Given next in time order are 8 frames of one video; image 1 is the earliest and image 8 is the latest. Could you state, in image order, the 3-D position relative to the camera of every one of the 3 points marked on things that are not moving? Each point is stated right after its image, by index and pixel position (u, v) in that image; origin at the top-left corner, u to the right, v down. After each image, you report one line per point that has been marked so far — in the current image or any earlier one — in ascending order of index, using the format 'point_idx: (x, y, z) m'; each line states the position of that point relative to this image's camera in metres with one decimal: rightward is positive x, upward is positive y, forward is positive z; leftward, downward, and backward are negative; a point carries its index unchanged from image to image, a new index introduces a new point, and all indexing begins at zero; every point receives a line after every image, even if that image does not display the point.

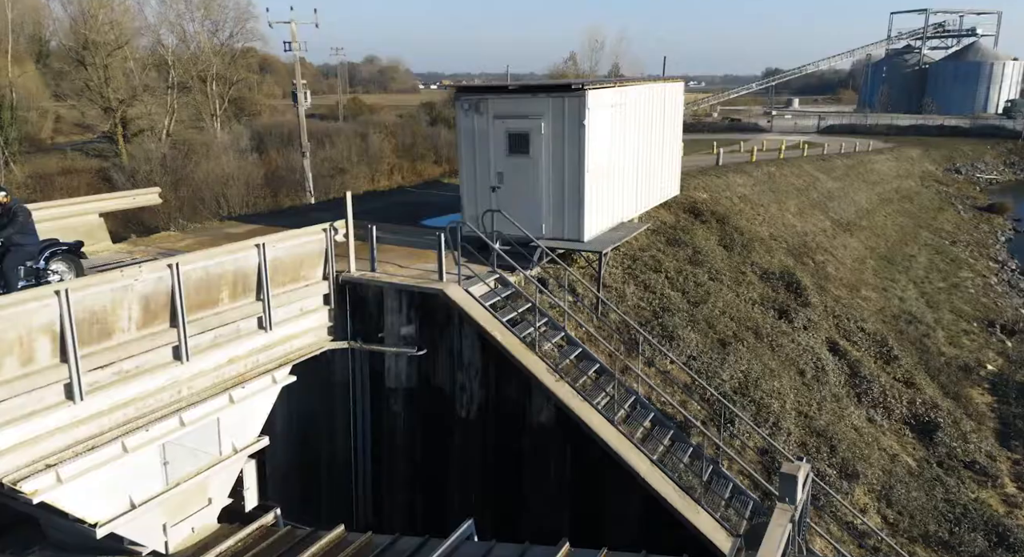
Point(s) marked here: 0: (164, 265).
0: (-3.5, +0.1, +8.6) m
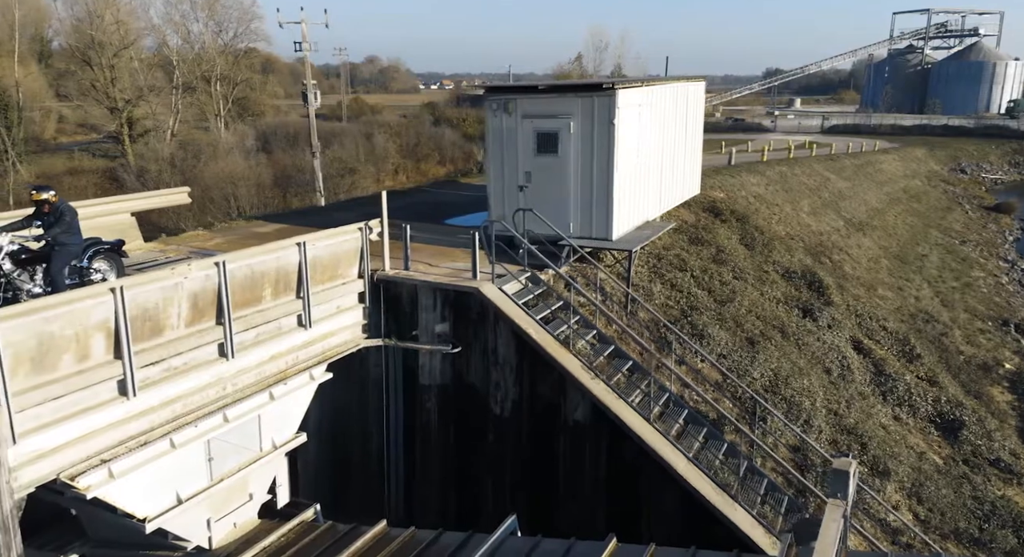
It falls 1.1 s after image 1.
0: (-3.1, +0.1, +8.7) m
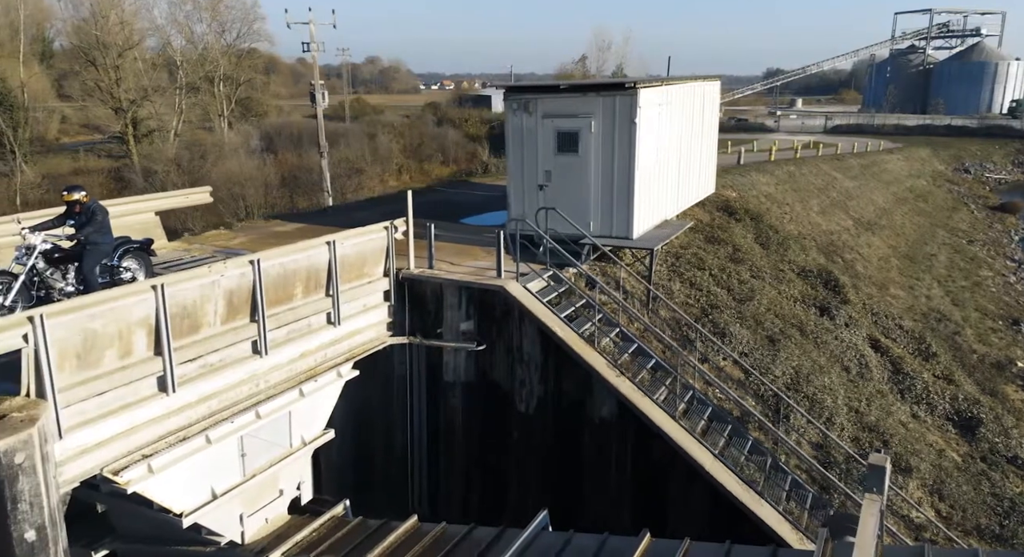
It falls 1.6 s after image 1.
0: (-2.7, +0.2, +8.8) m
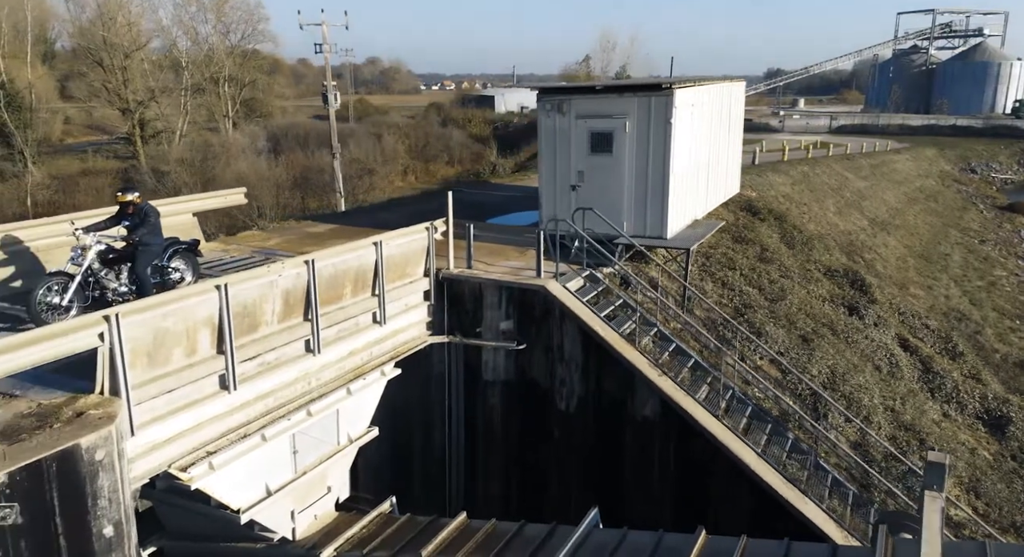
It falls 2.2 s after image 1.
0: (-2.2, +0.2, +8.9) m
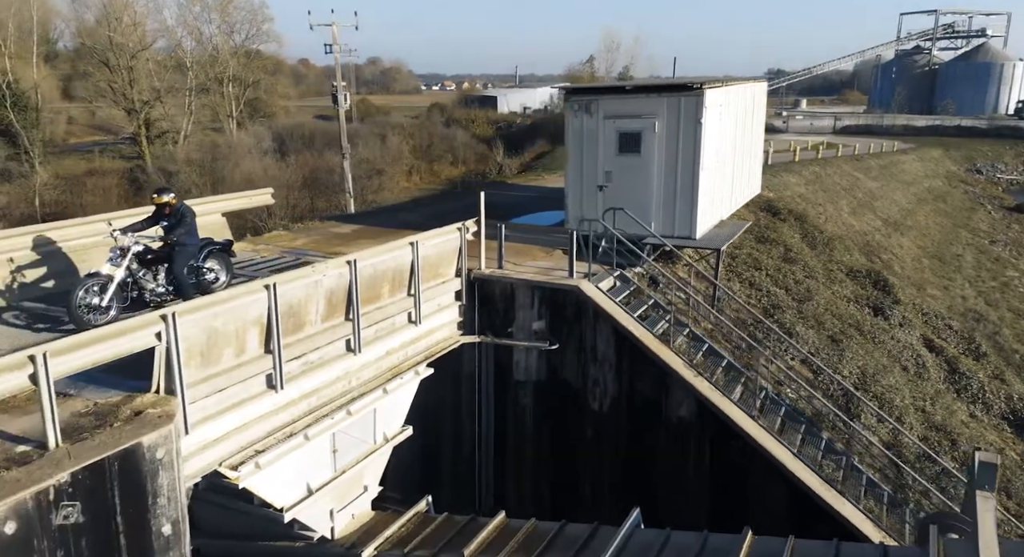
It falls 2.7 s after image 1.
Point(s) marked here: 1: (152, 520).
0: (-1.8, +0.2, +8.9) m
1: (-2.7, -1.8, +6.3) m
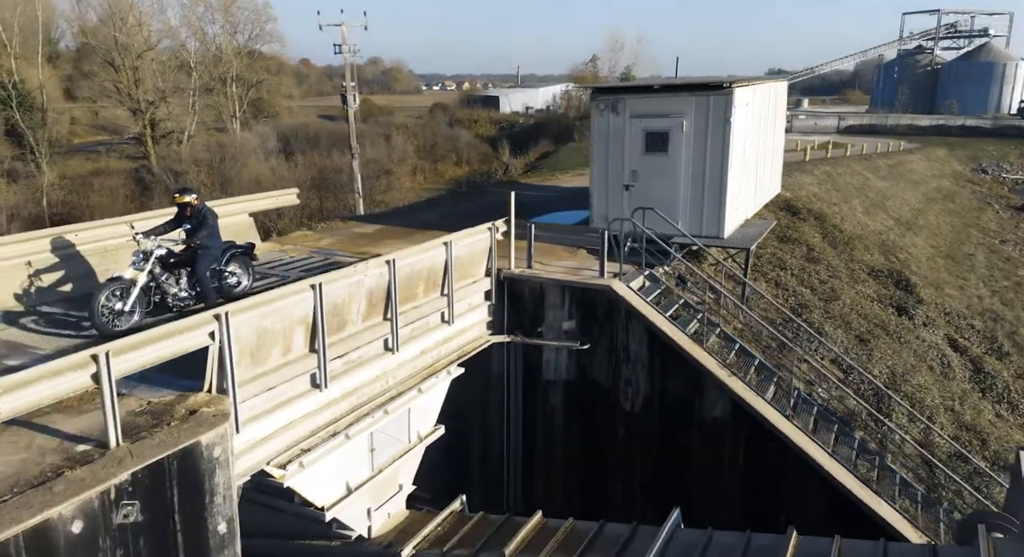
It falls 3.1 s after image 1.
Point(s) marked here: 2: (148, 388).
0: (-1.3, +0.2, +8.9) m
1: (-2.3, -1.8, +6.3) m
2: (-3.0, -0.9, +6.9) m
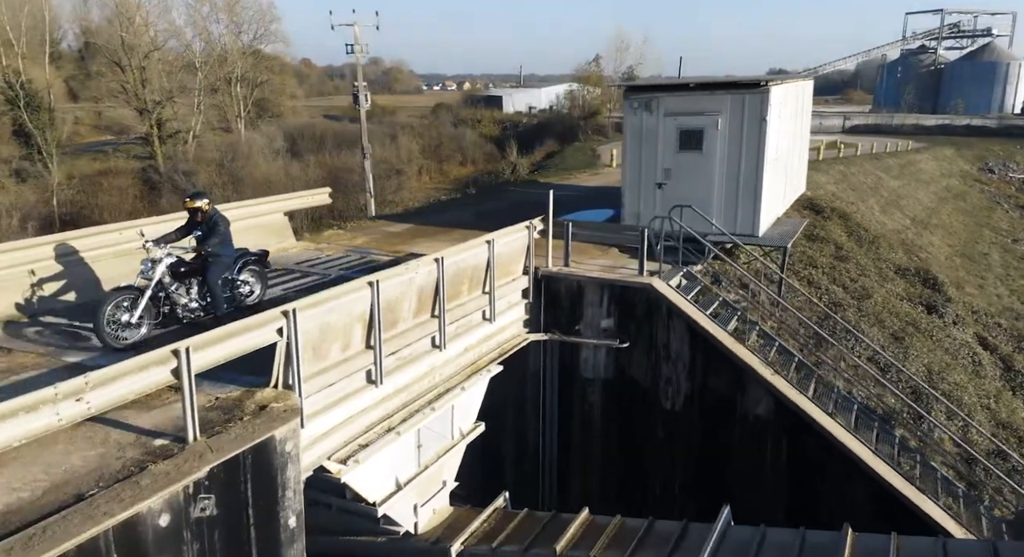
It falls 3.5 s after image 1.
0: (-0.8, +0.2, +8.9) m
1: (-1.7, -1.7, +6.3) m
2: (-2.4, -0.9, +6.9) m
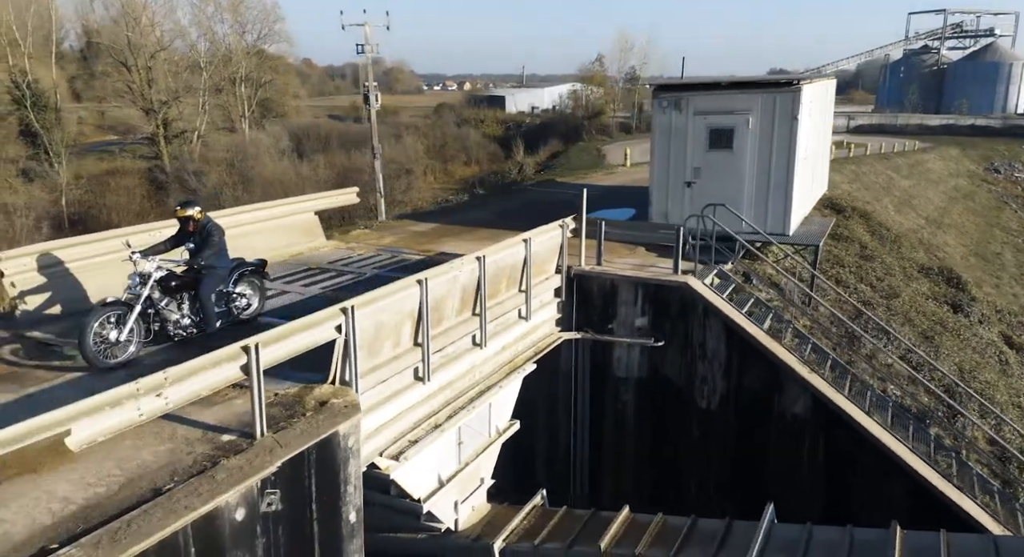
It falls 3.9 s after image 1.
0: (-0.3, +0.2, +8.9) m
1: (-1.3, -1.7, +6.3) m
2: (-2.0, -0.8, +6.9) m
